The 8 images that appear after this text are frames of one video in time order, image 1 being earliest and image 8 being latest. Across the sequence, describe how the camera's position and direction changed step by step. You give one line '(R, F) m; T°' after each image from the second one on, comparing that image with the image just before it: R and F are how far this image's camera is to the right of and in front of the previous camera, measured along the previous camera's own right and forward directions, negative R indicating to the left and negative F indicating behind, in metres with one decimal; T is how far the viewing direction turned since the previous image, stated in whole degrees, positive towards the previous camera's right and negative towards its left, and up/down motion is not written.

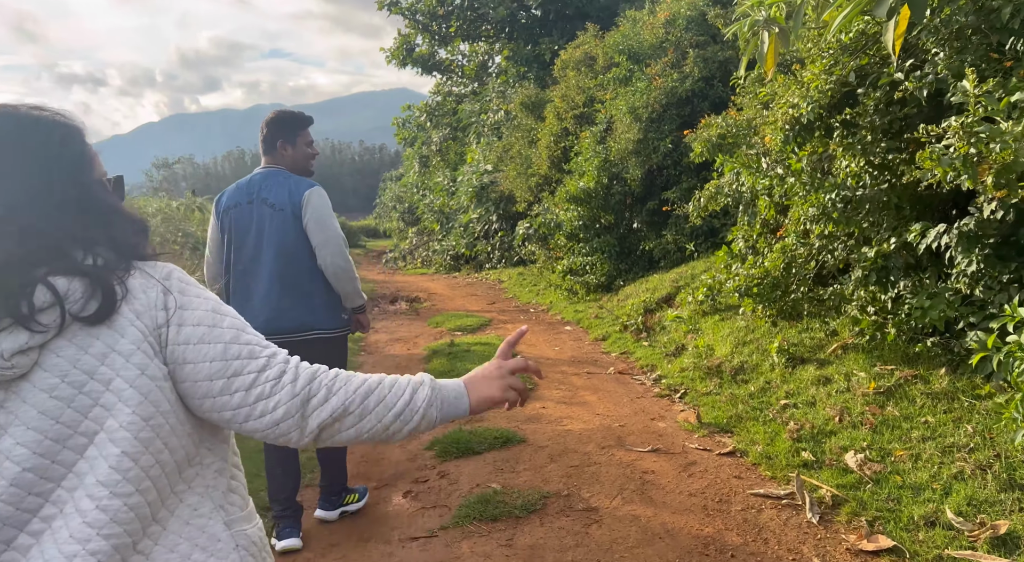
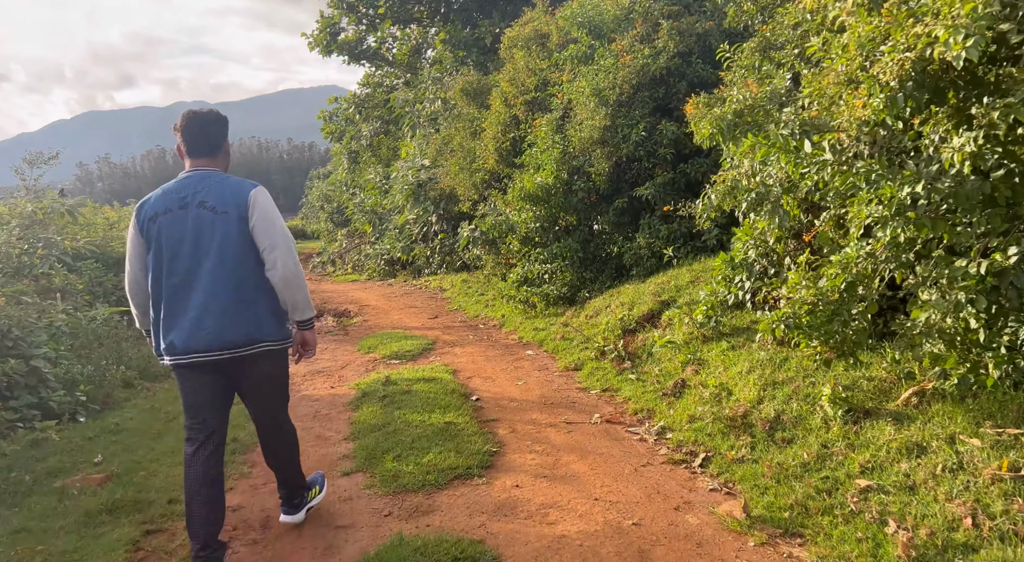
(-0.1, +1.6) m; +5°
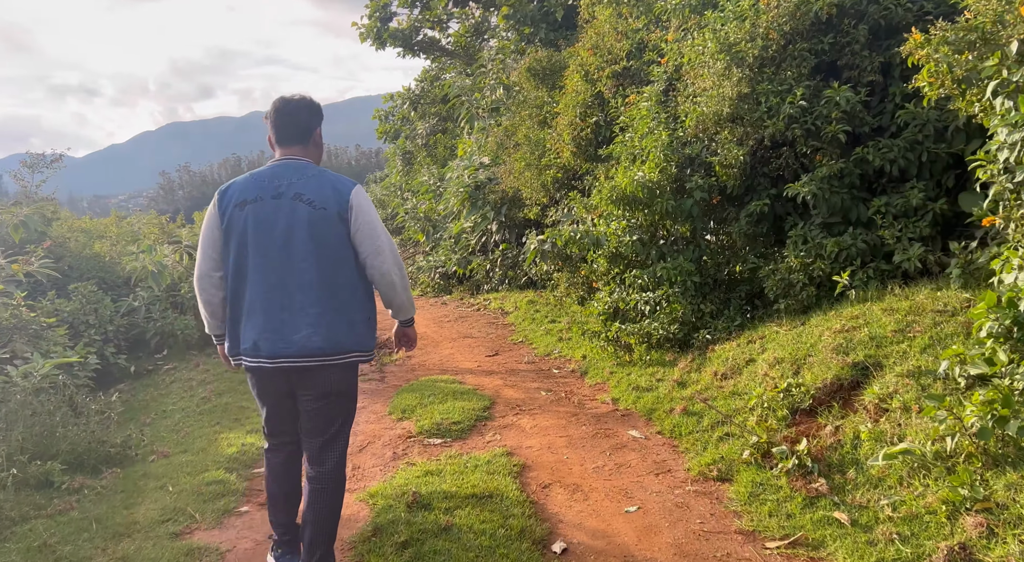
(-0.2, +2.4) m; -5°
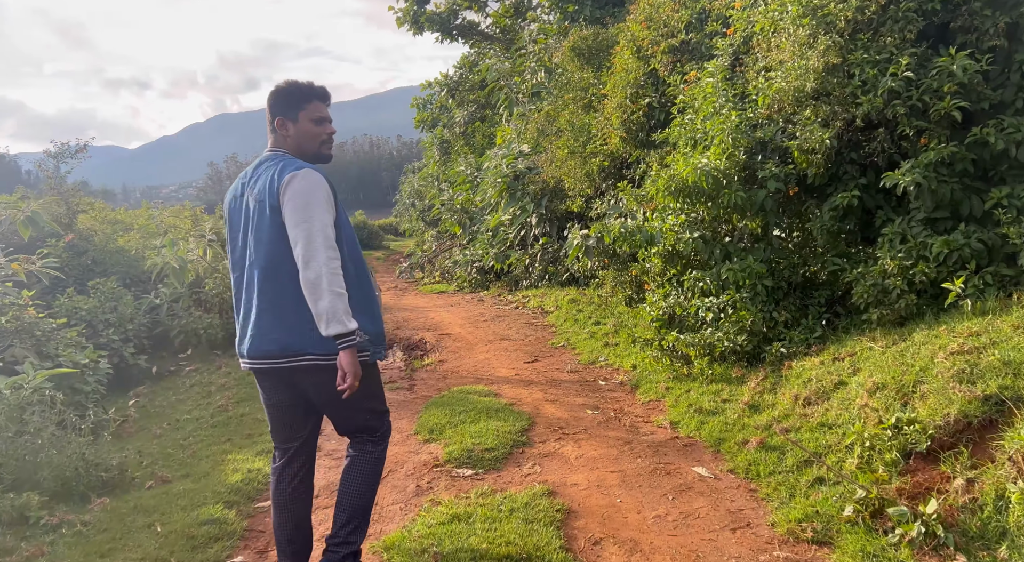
(0.0, +0.8) m; -3°
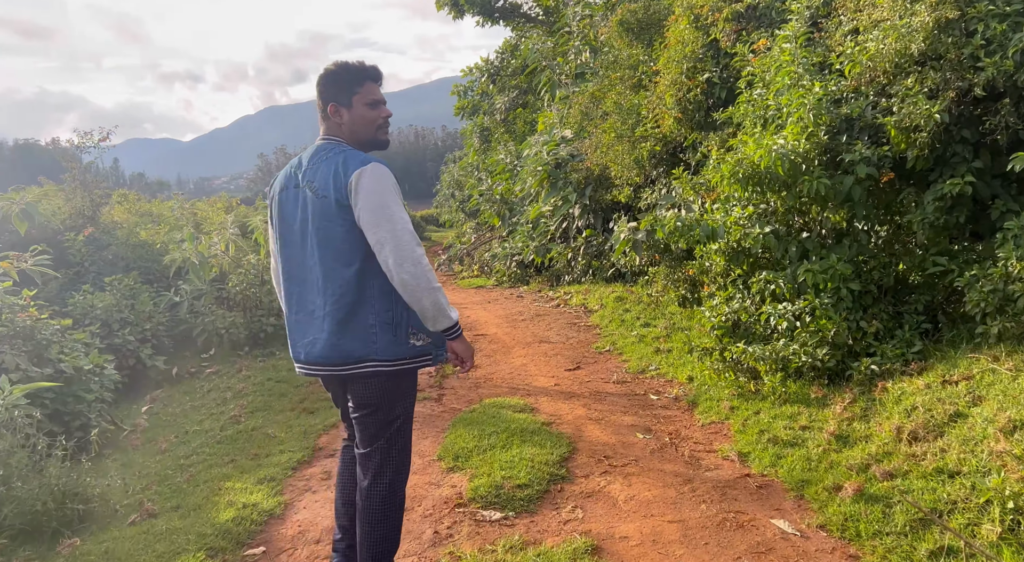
(0.0, +0.8) m; -3°
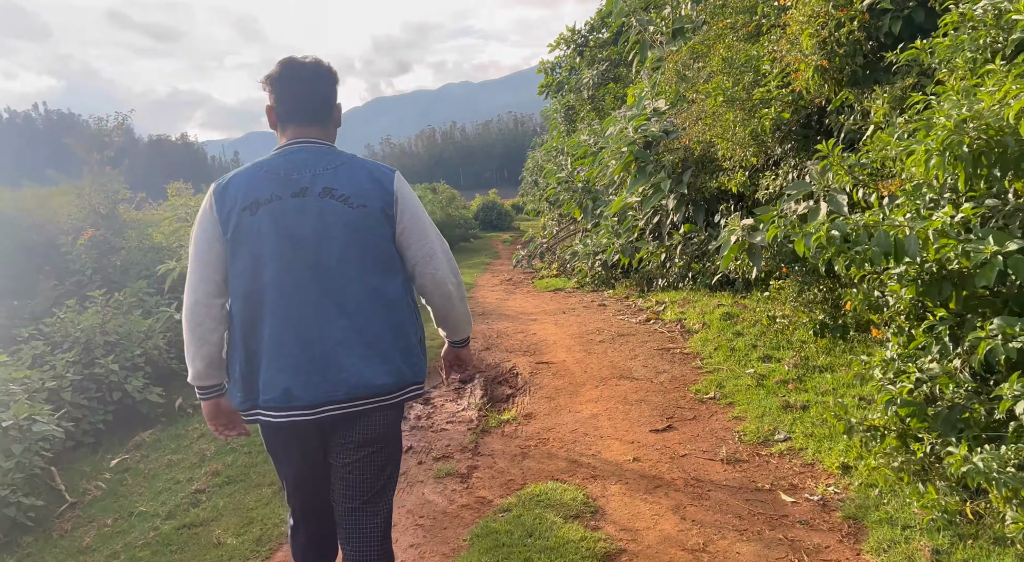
(+0.2, +2.0) m; -8°
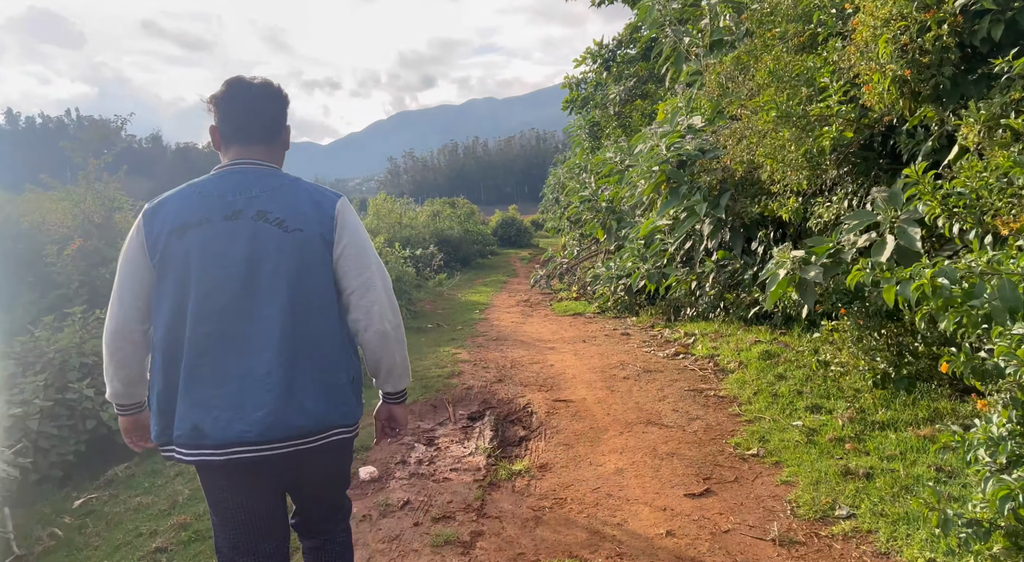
(0.0, +0.7) m; -1°
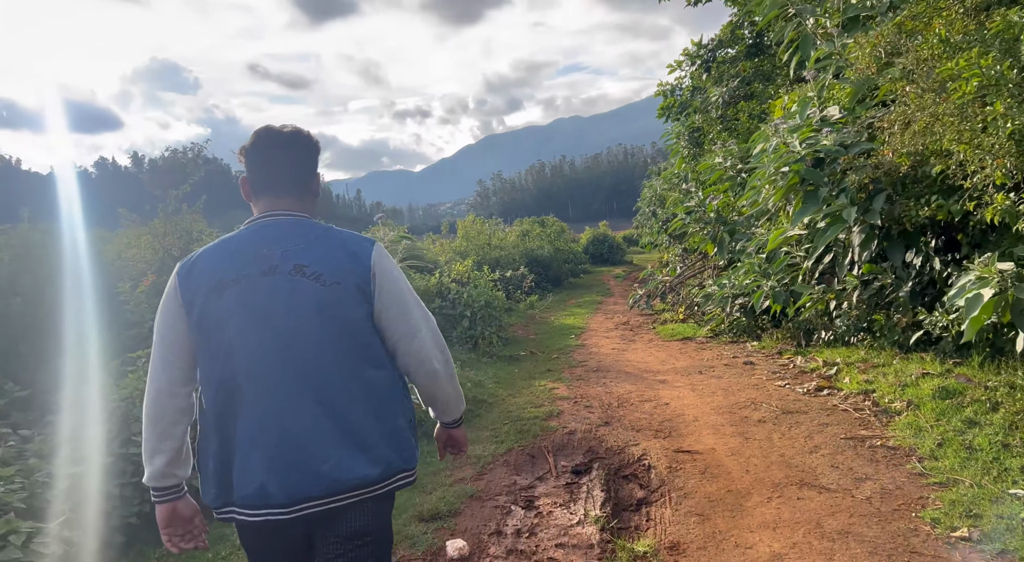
(-0.1, +1.0) m; -7°
